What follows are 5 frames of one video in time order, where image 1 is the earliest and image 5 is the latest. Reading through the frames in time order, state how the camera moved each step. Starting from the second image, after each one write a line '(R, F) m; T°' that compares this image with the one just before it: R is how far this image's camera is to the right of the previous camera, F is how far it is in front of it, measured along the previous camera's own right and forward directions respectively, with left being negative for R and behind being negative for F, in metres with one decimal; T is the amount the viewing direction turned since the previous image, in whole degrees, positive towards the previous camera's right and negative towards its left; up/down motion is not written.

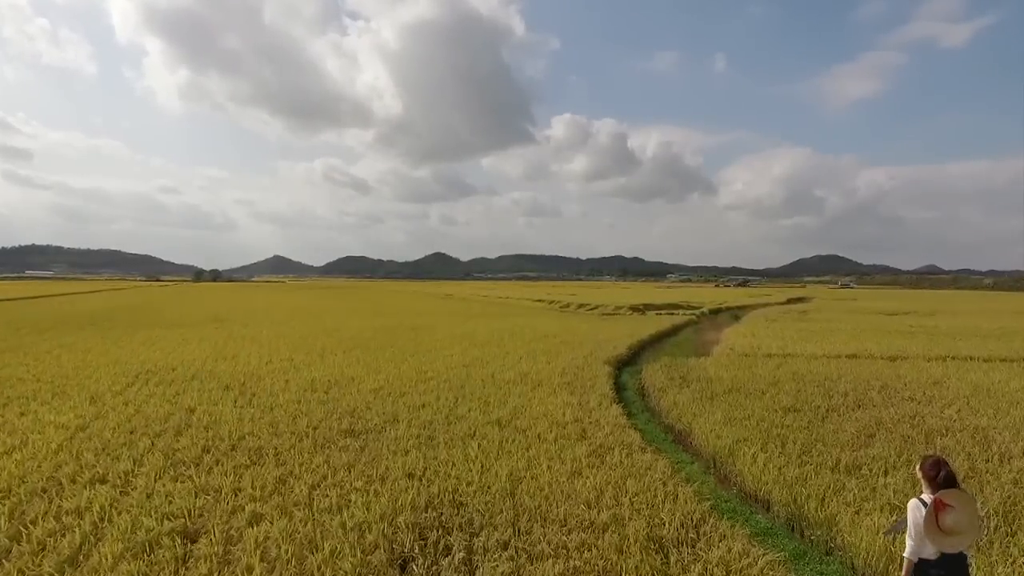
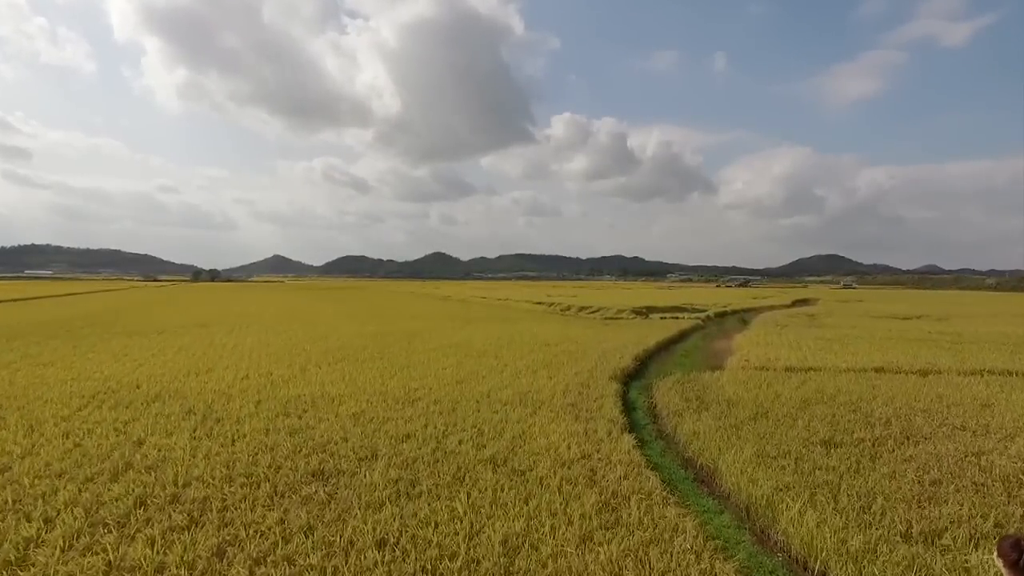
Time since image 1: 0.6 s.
(0.0, +0.9) m; 0°
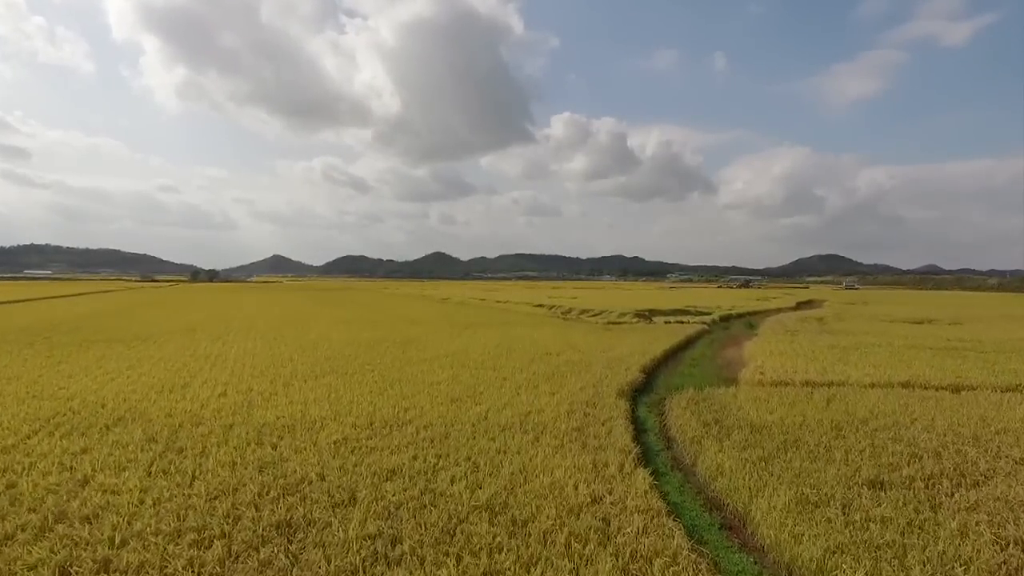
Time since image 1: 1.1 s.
(0.0, +0.8) m; 0°
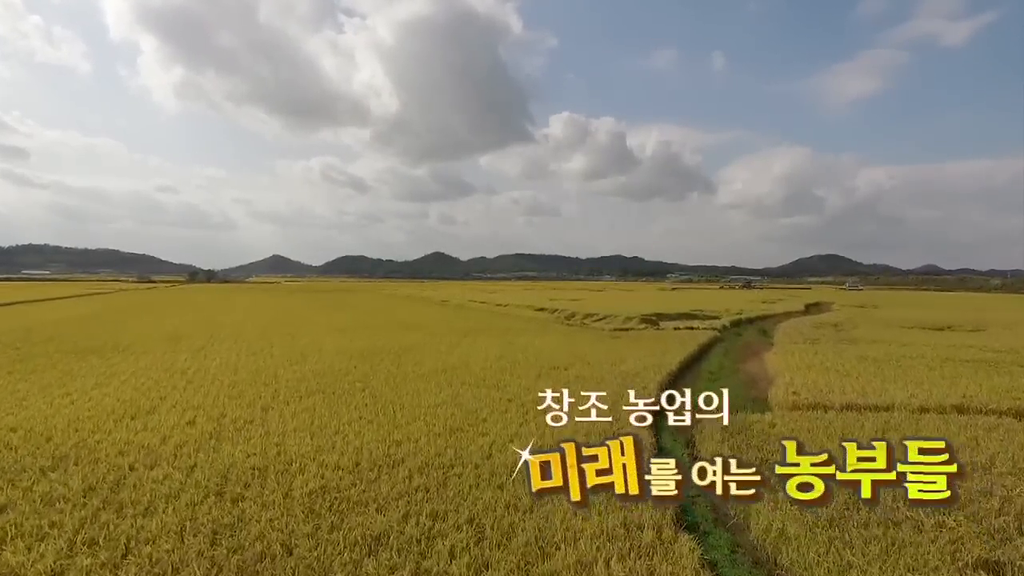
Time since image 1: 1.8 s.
(-0.1, +1.1) m; 0°
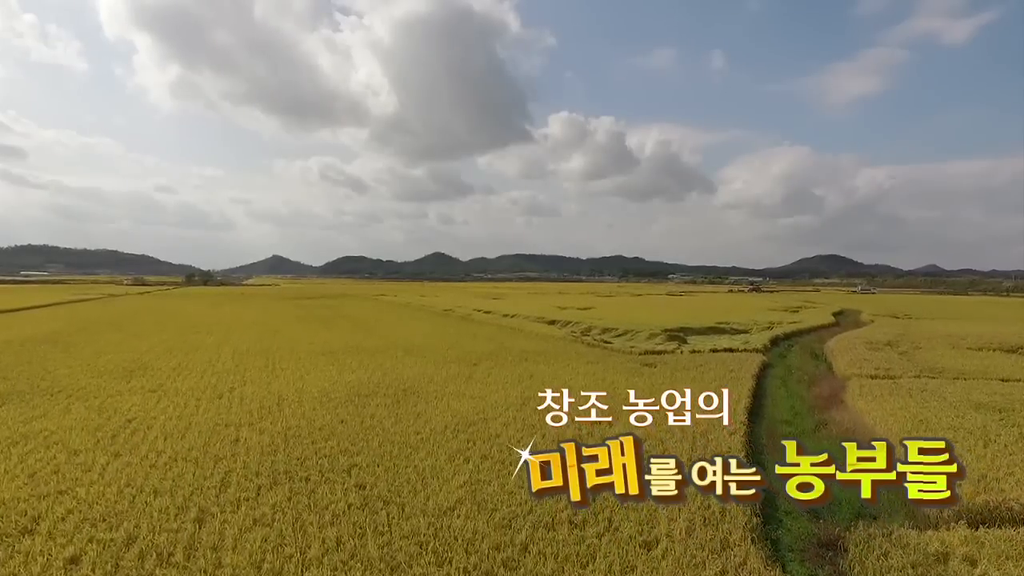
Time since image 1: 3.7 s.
(-0.6, +2.9) m; 0°
